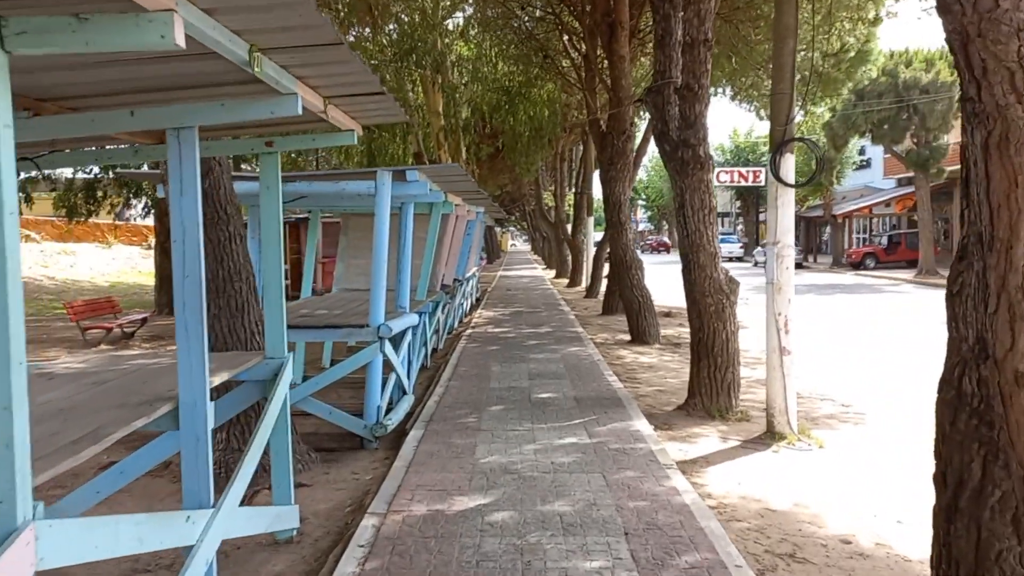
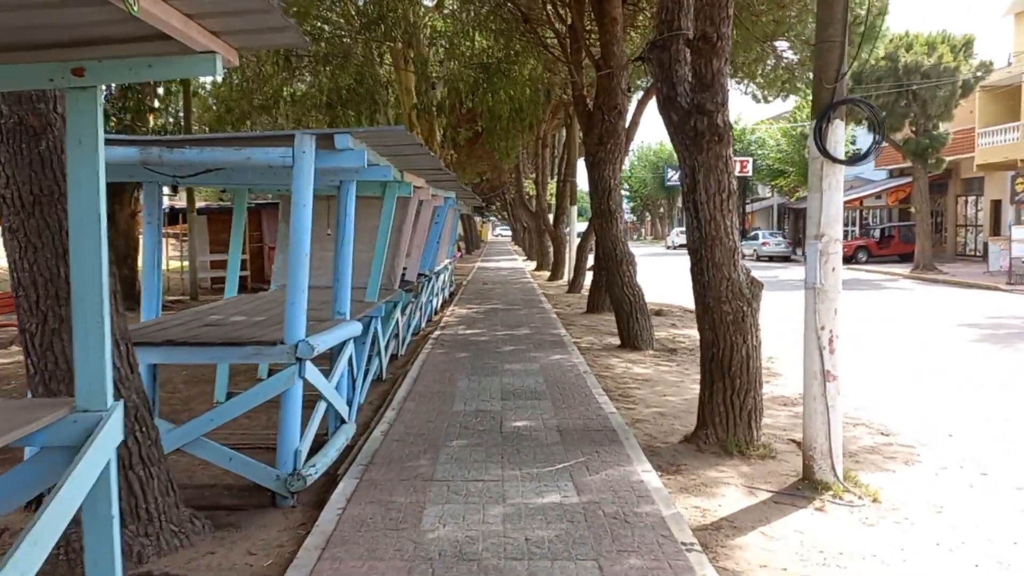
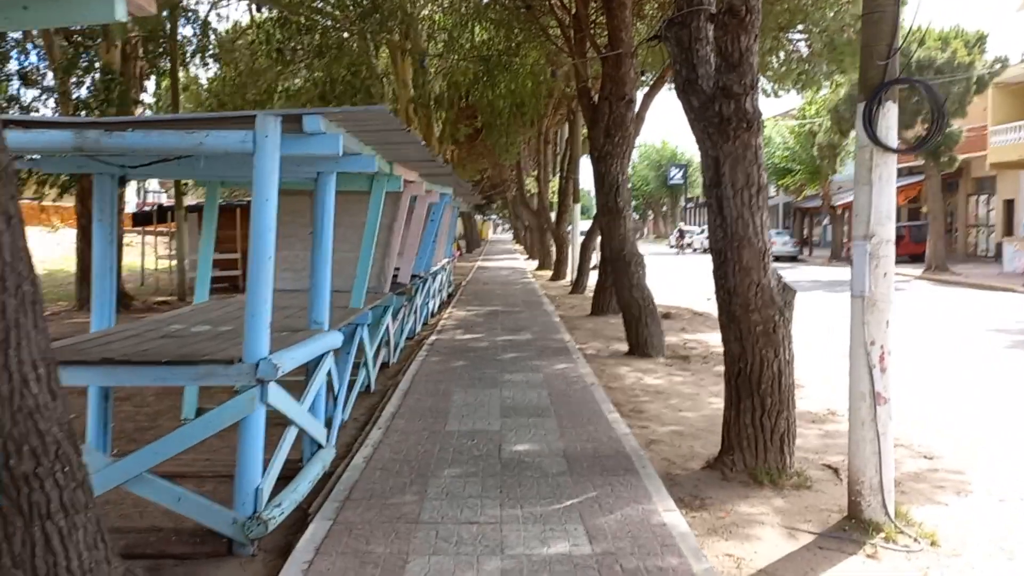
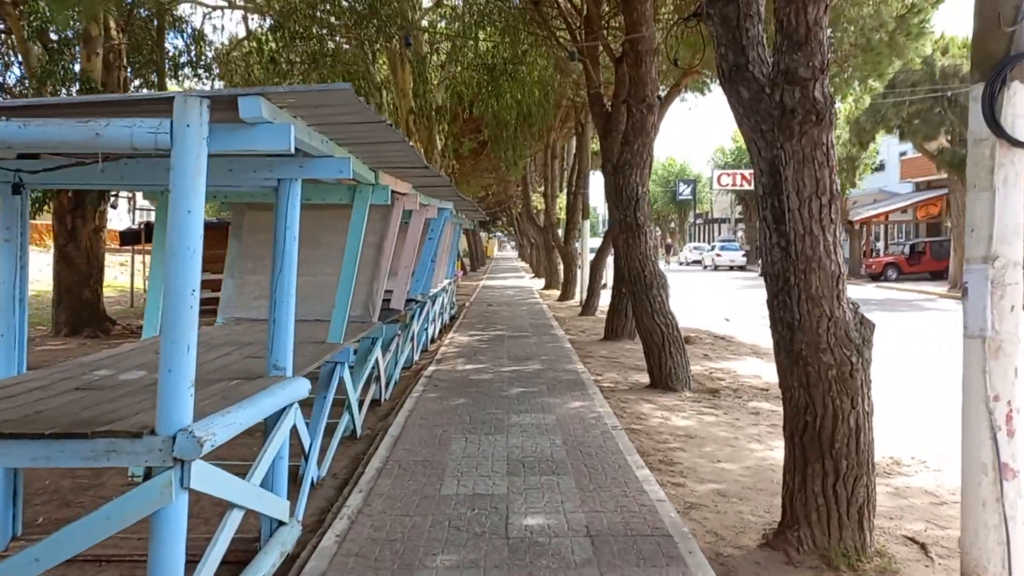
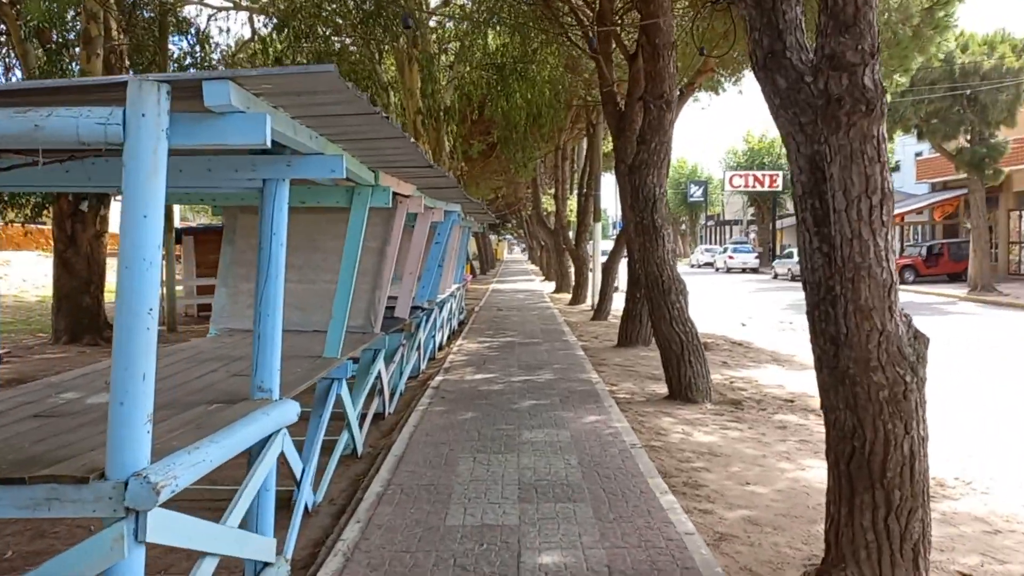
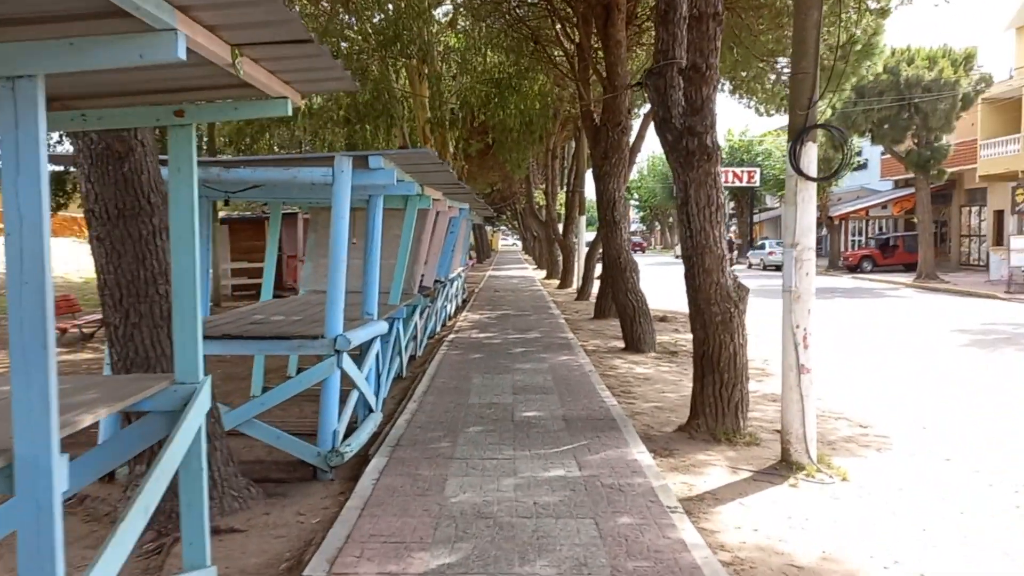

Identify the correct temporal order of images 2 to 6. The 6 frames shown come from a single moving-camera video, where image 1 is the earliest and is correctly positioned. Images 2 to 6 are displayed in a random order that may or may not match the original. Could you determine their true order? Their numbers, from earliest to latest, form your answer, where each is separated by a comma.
6, 2, 3, 4, 5
